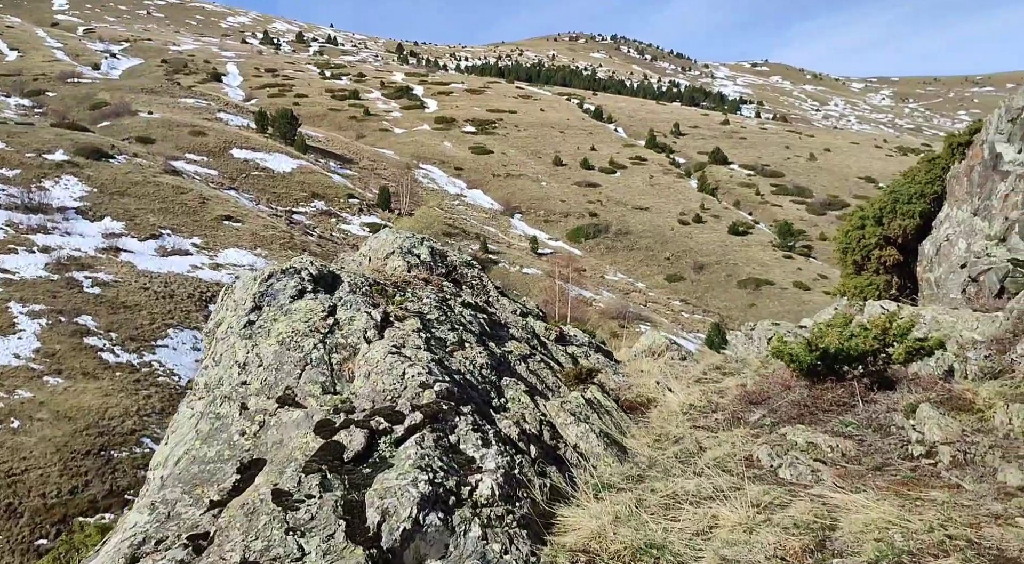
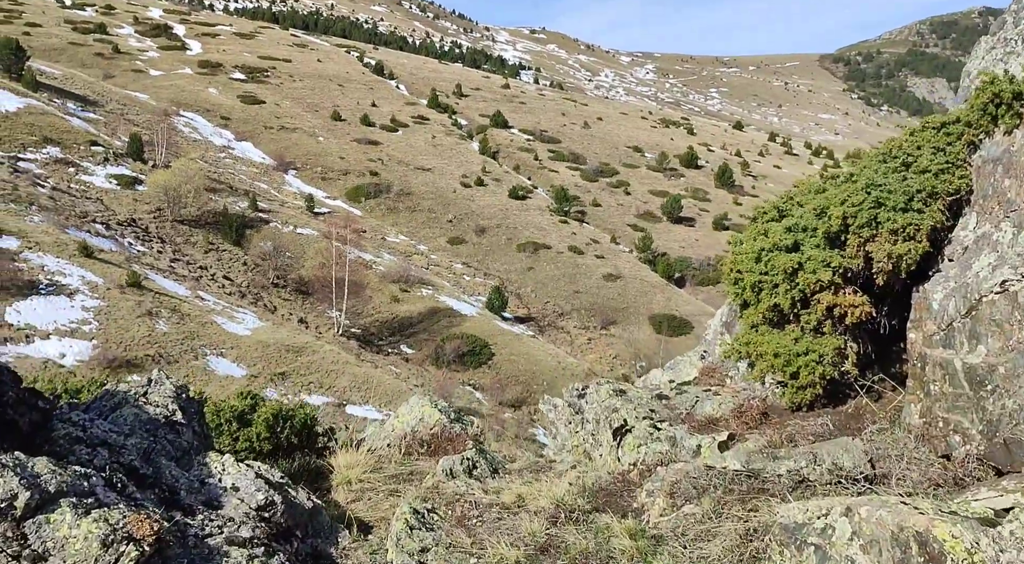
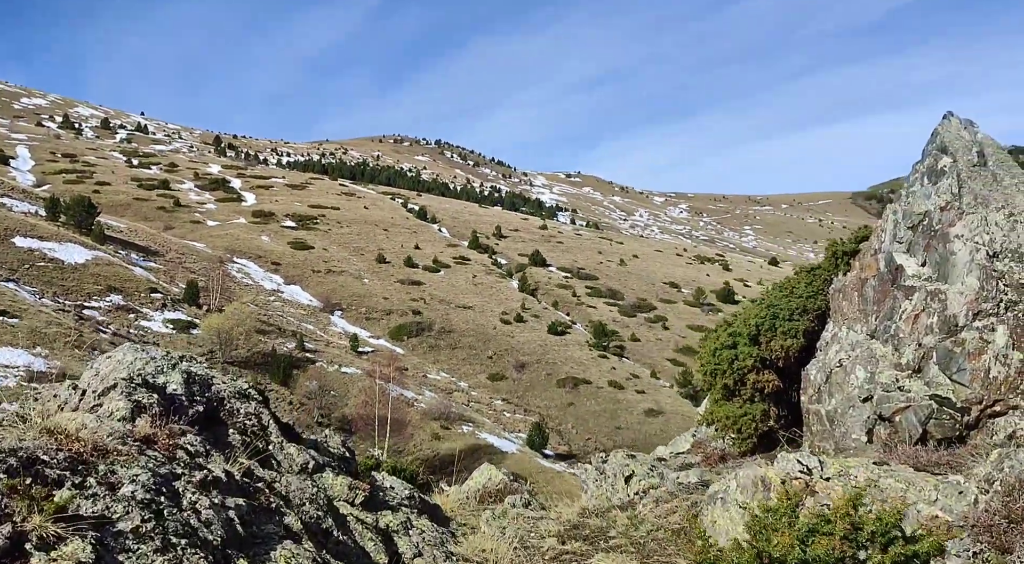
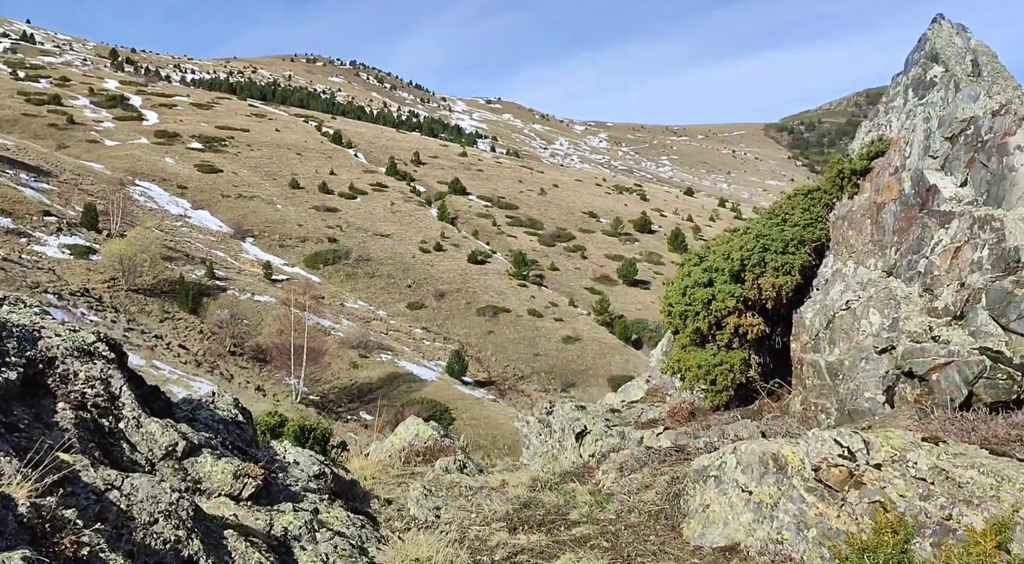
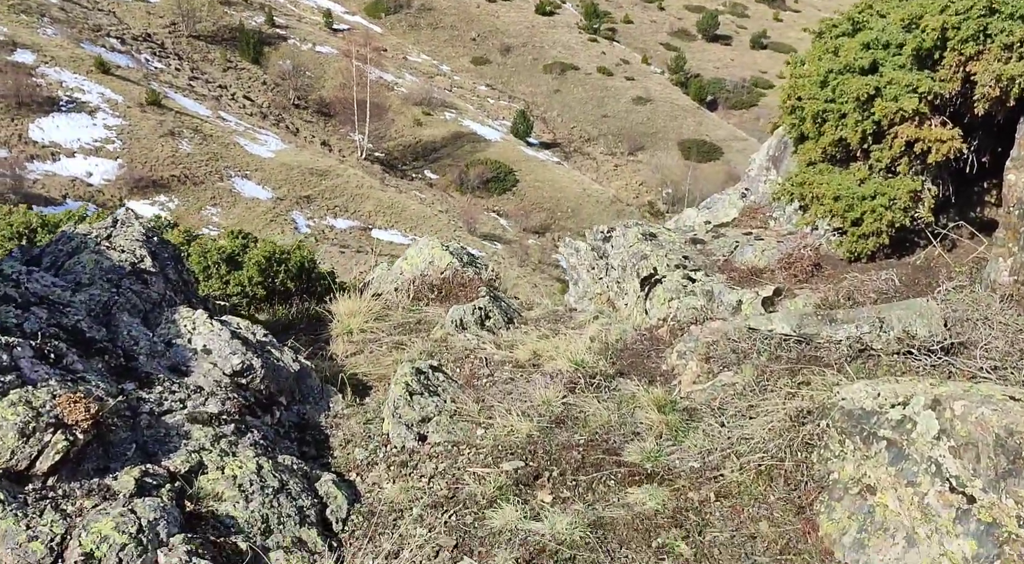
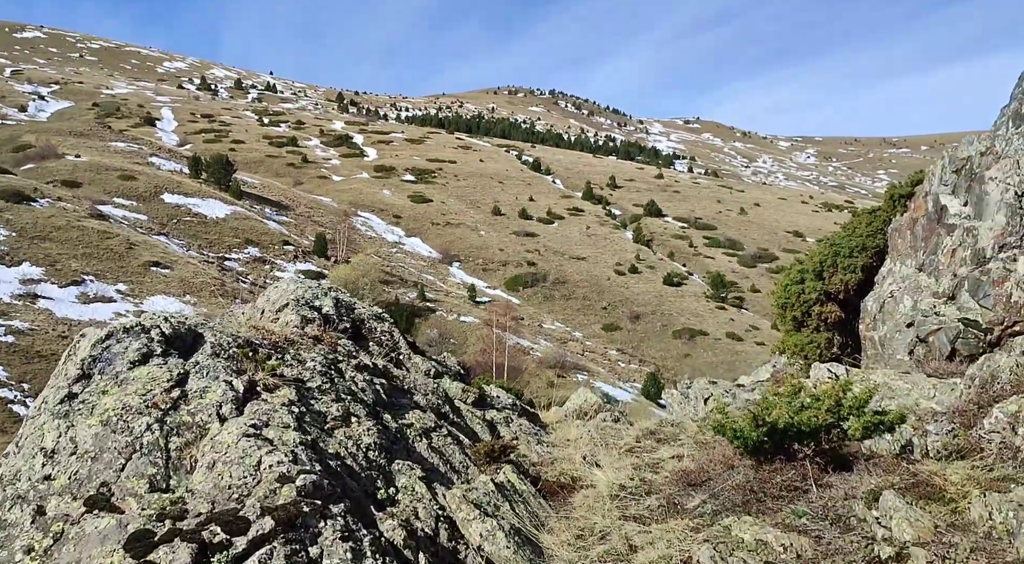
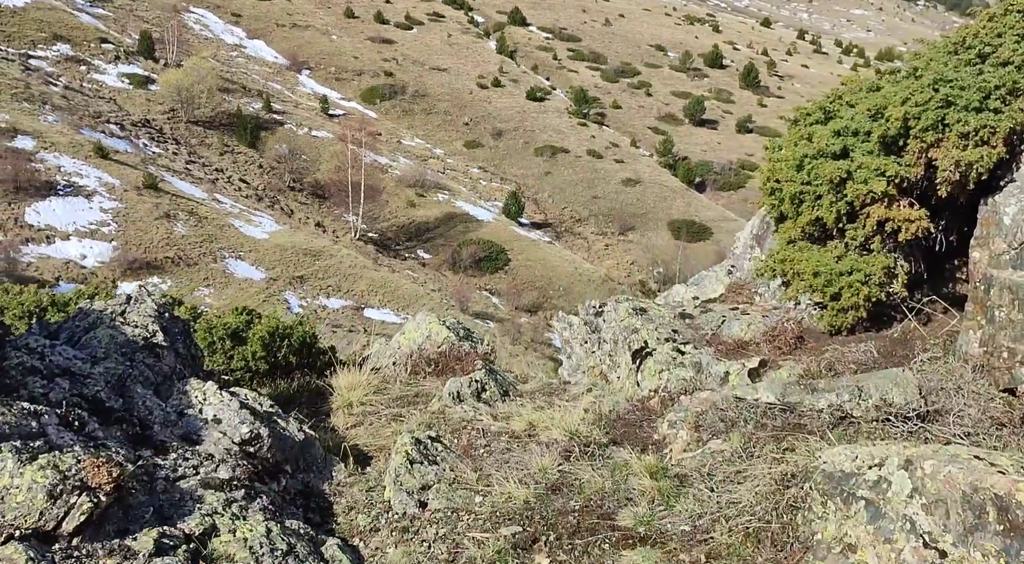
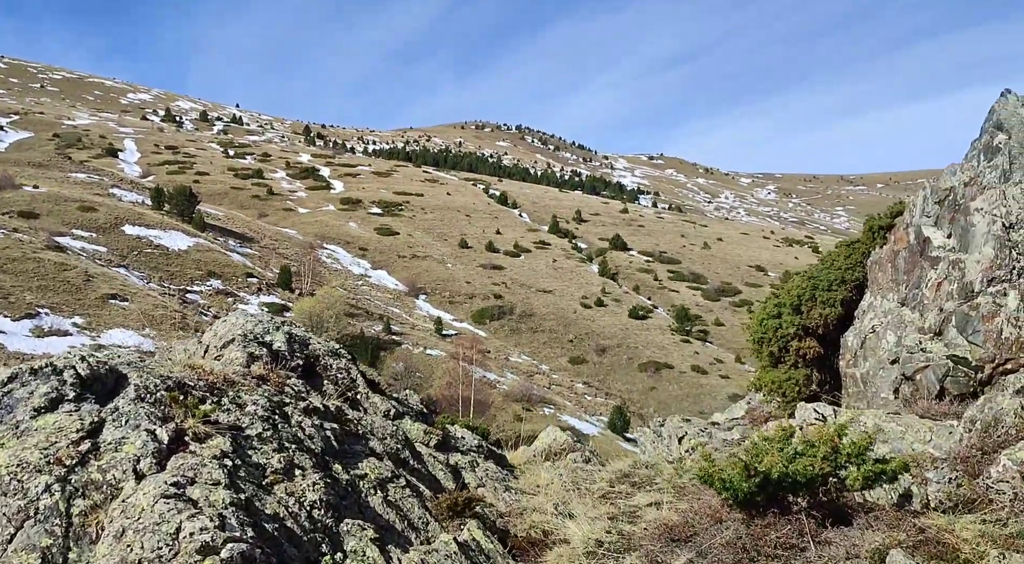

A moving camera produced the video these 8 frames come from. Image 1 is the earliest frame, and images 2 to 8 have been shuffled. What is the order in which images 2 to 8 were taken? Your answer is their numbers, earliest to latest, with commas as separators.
6, 8, 3, 4, 2, 7, 5
